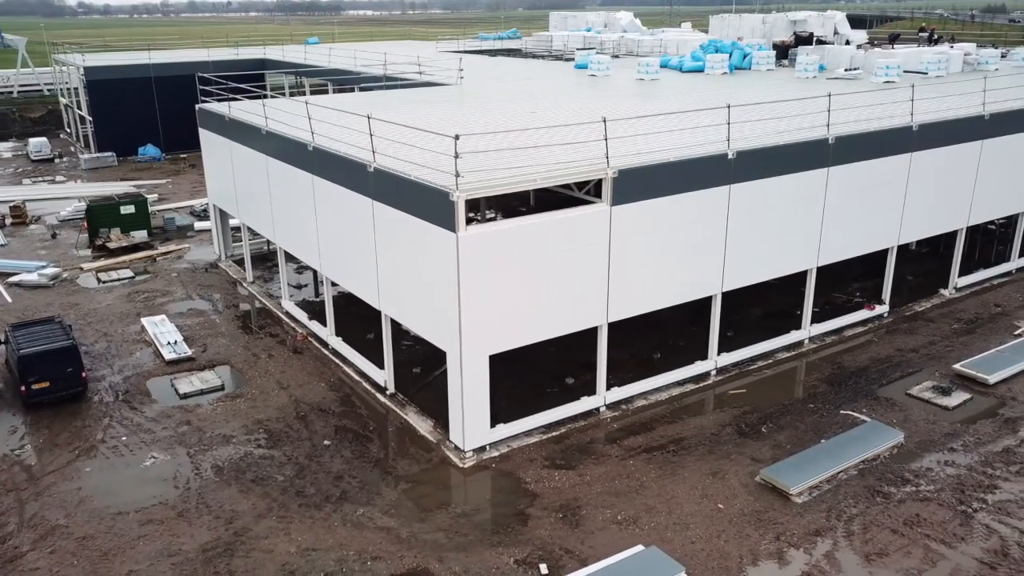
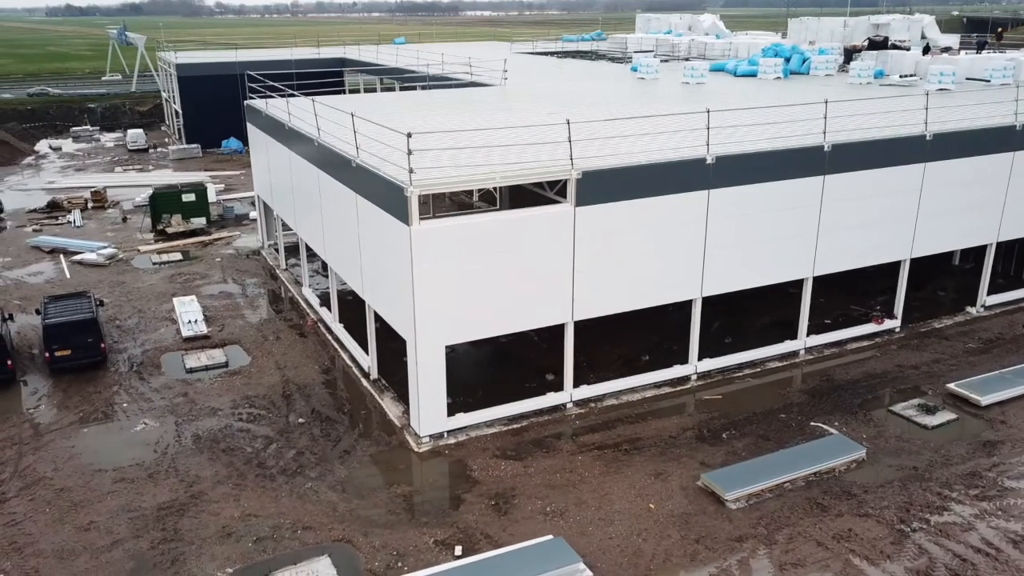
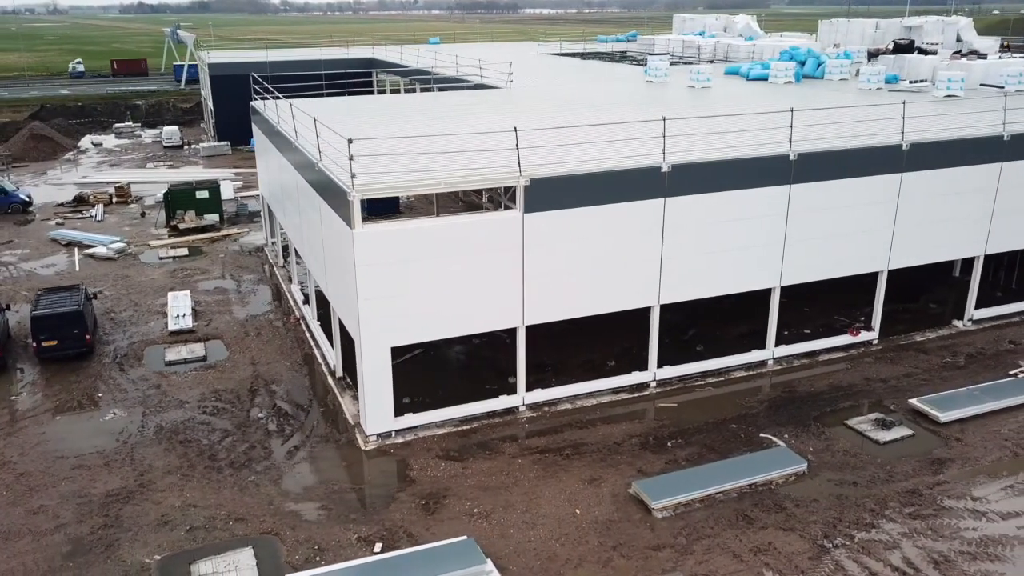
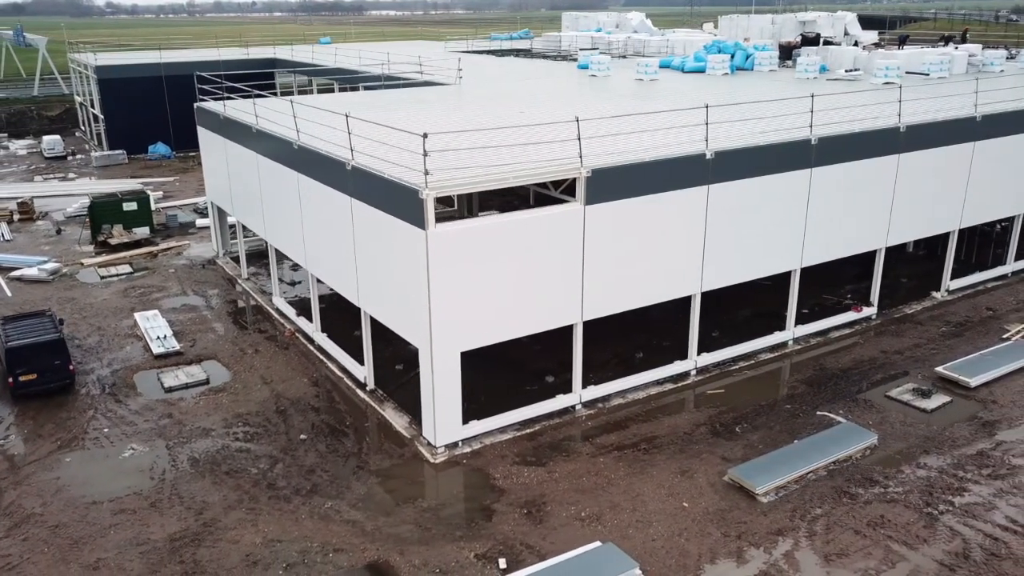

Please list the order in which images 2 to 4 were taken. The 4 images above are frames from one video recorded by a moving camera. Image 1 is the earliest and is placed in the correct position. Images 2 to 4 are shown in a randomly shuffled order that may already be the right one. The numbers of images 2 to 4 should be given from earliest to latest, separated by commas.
4, 2, 3
